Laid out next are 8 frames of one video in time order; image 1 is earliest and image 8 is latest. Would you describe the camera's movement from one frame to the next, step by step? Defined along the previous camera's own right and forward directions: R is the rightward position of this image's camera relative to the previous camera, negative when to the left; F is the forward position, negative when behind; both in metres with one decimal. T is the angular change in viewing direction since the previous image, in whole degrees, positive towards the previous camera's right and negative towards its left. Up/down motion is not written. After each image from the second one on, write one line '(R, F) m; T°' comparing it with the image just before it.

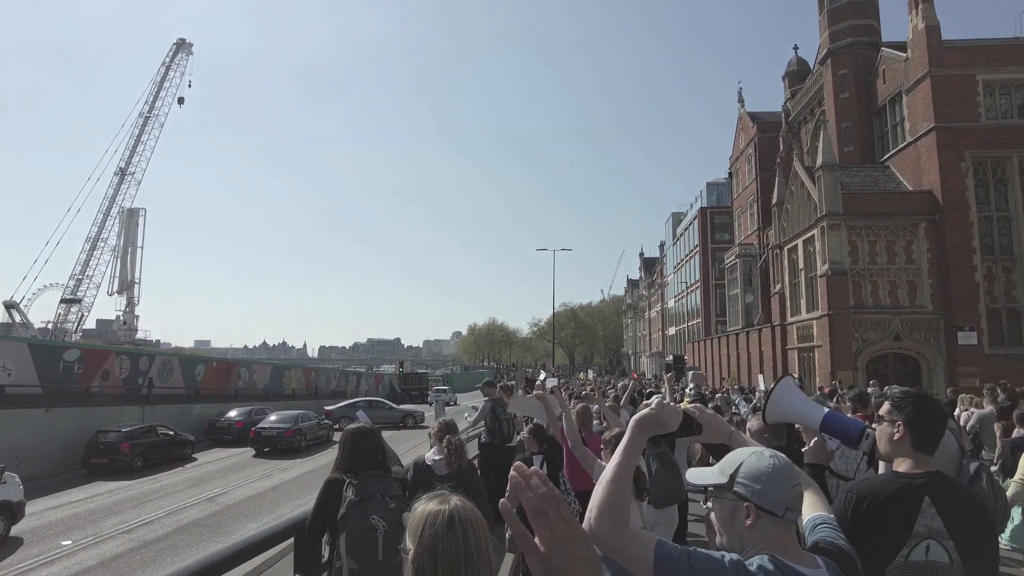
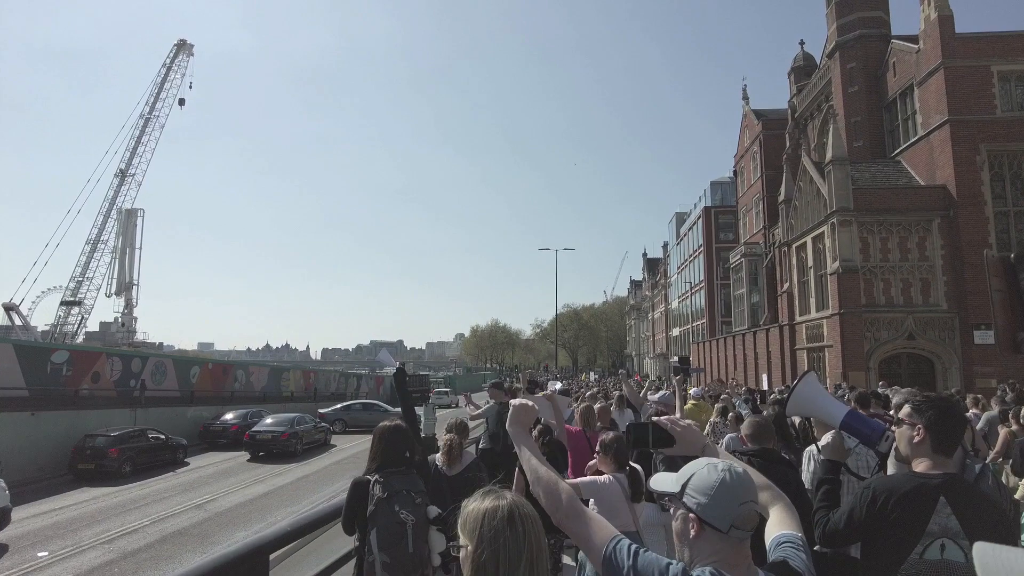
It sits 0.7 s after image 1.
(0.0, +0.6) m; 0°
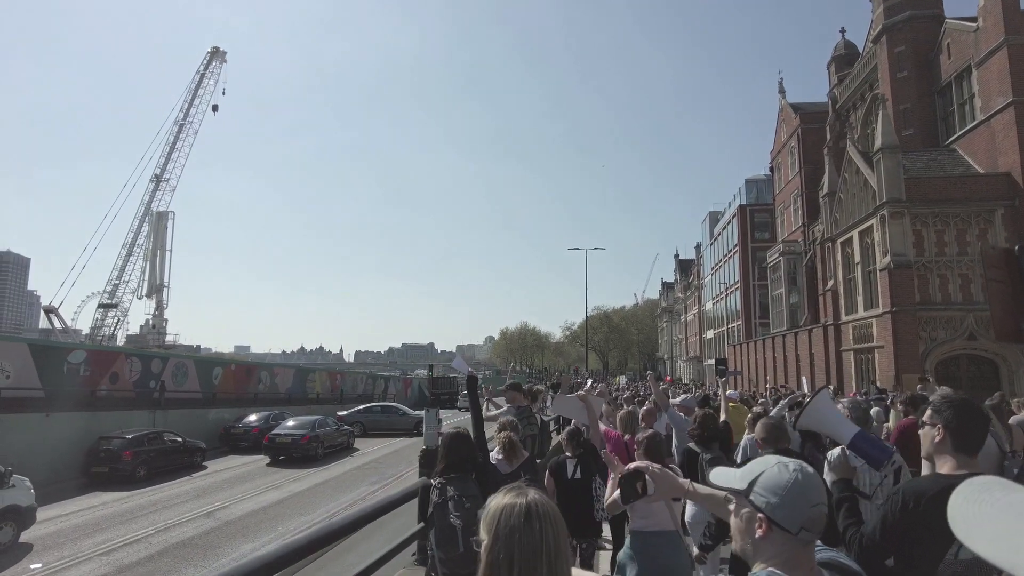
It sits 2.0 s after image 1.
(+0.1, +1.0) m; -3°
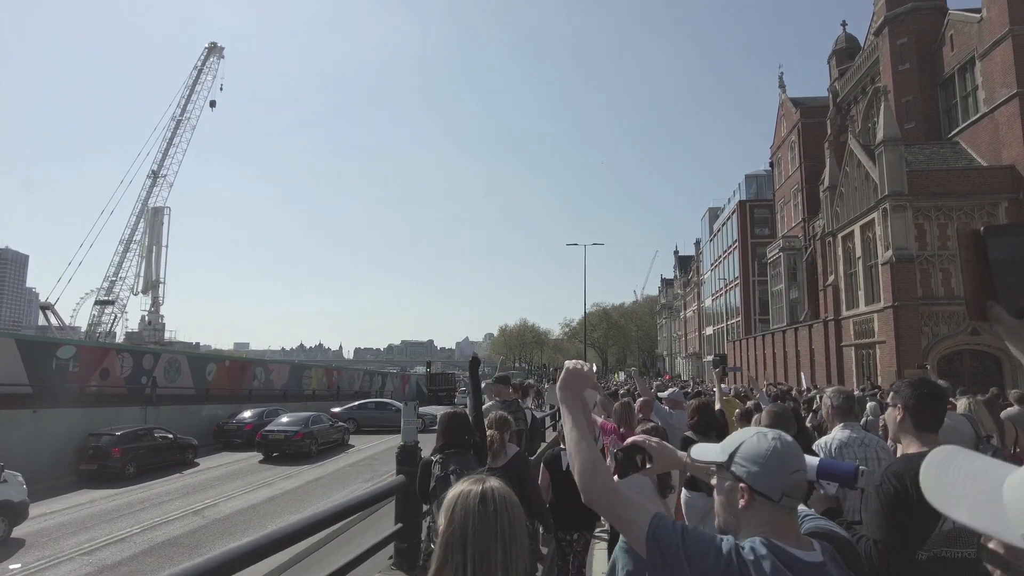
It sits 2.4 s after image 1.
(+0.1, +0.3) m; 0°
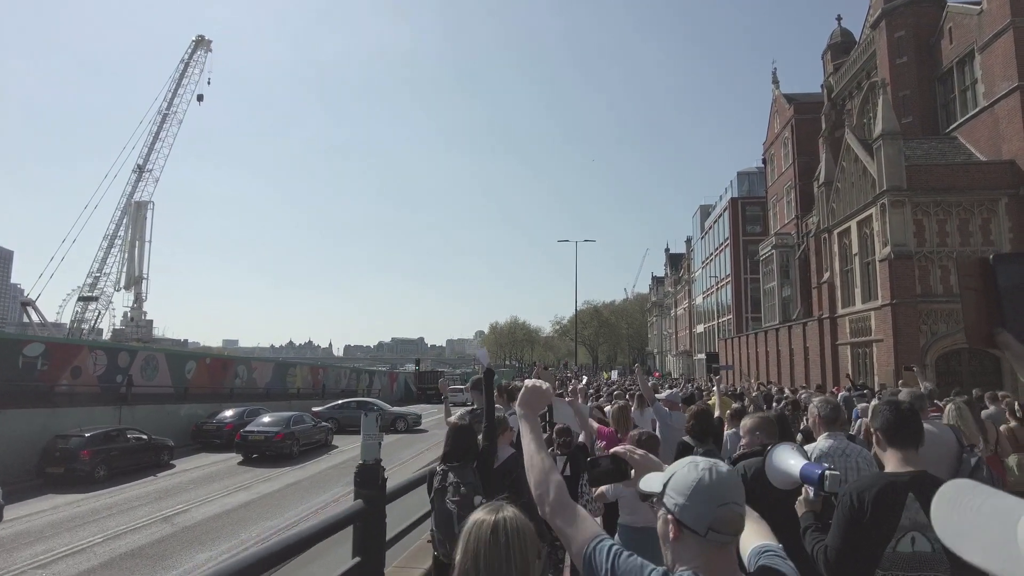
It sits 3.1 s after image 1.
(0.0, +0.6) m; +1°
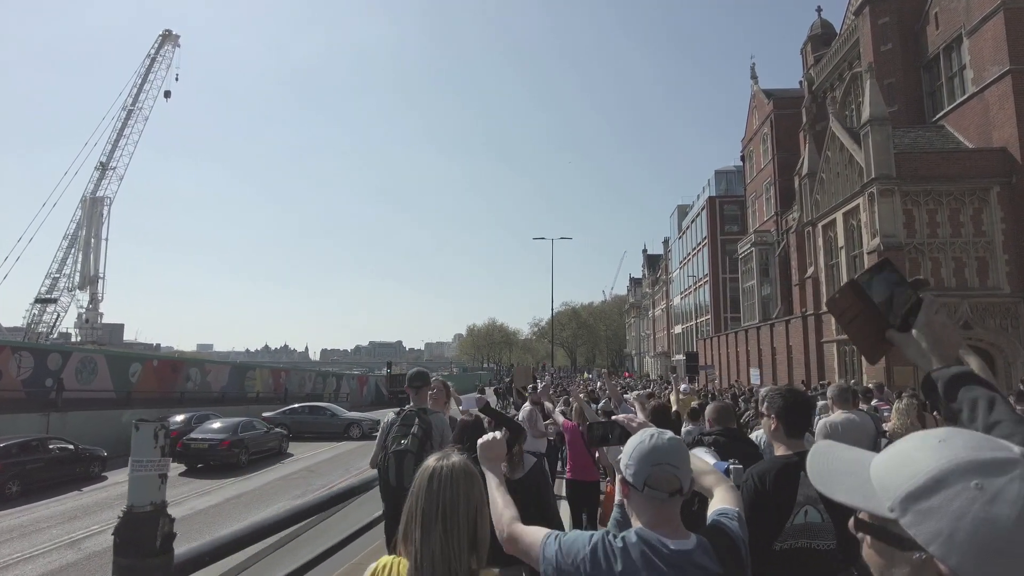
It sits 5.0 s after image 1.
(+0.3, +1.4) m; +2°
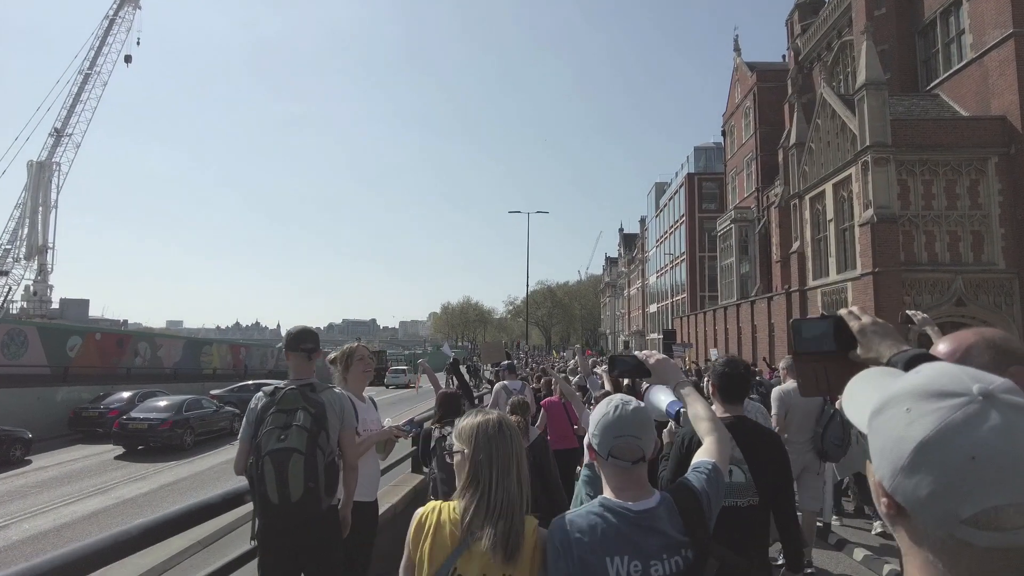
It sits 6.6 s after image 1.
(+0.1, +1.3) m; +2°
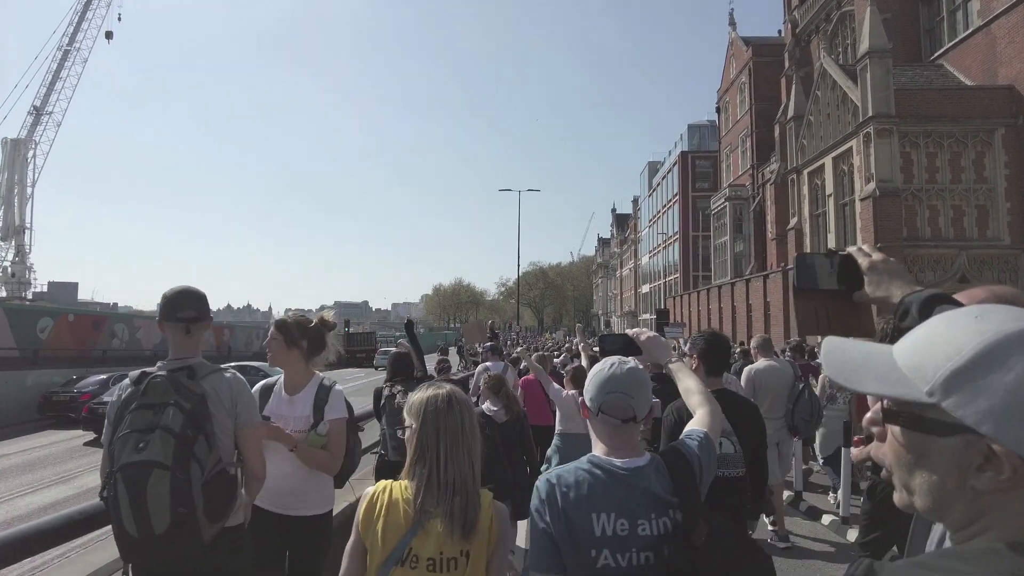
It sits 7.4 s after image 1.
(+0.1, +0.7) m; +1°
